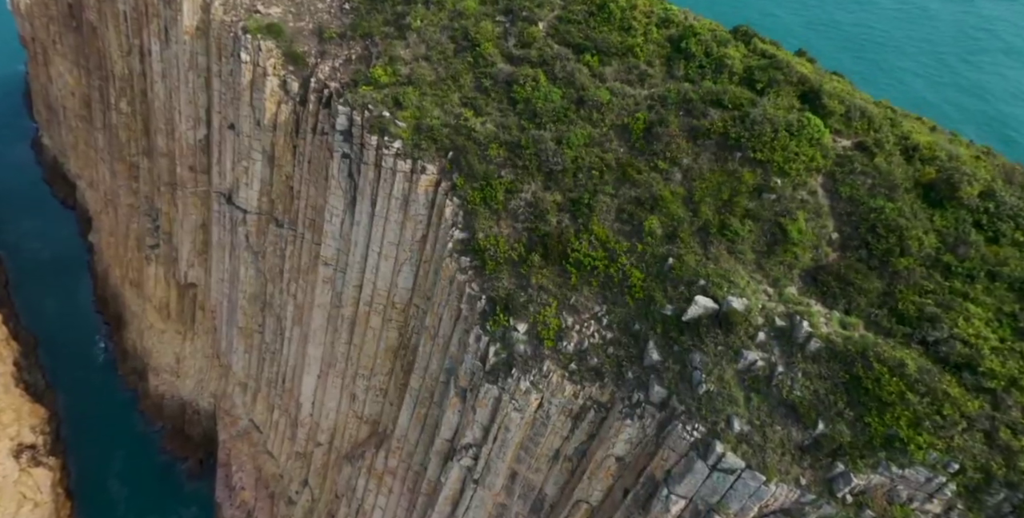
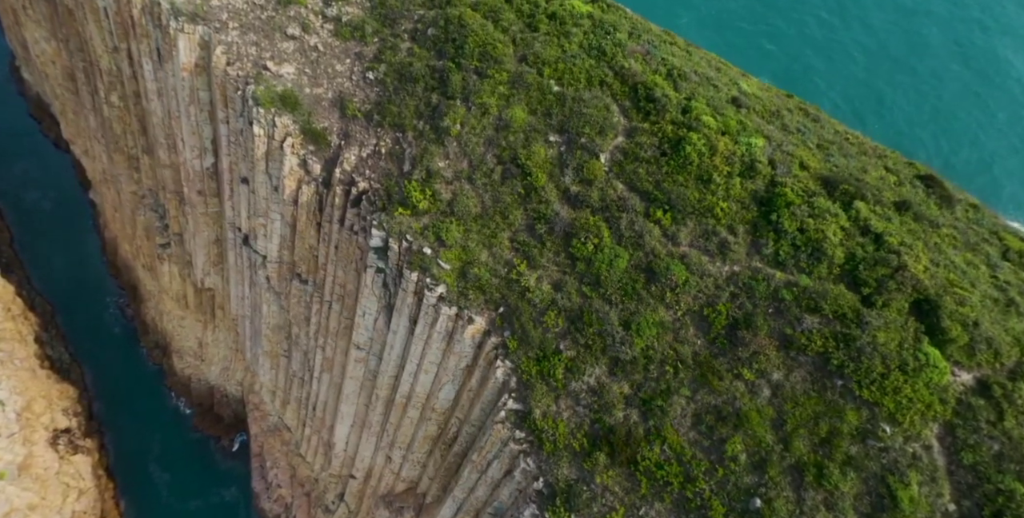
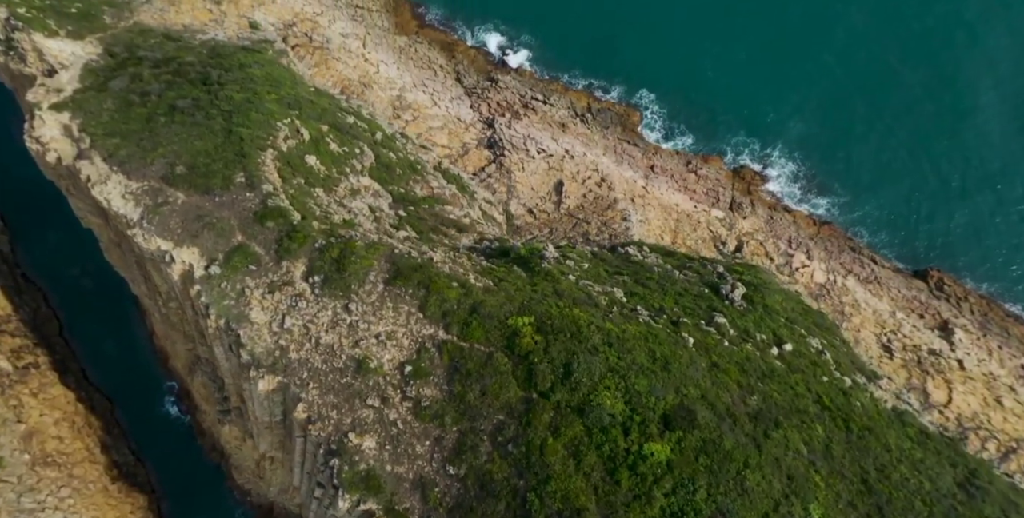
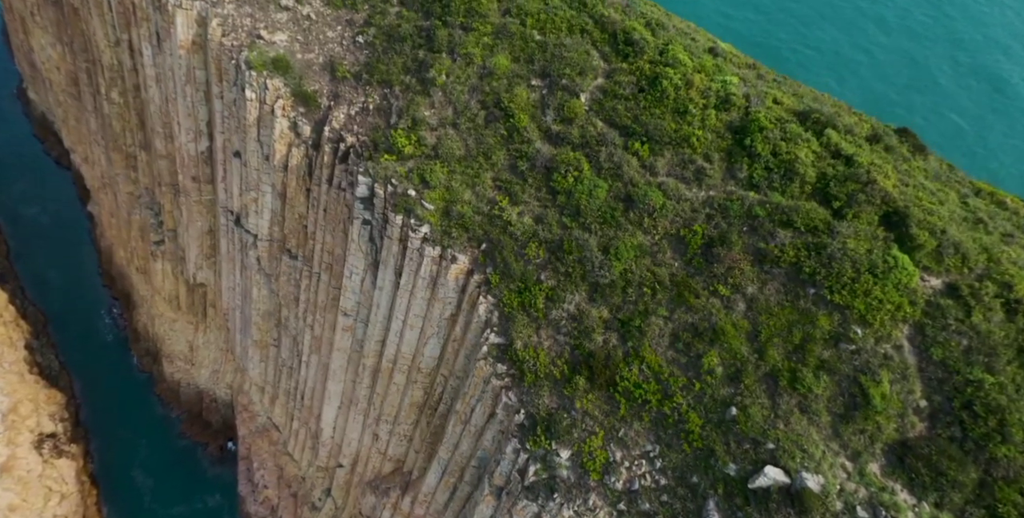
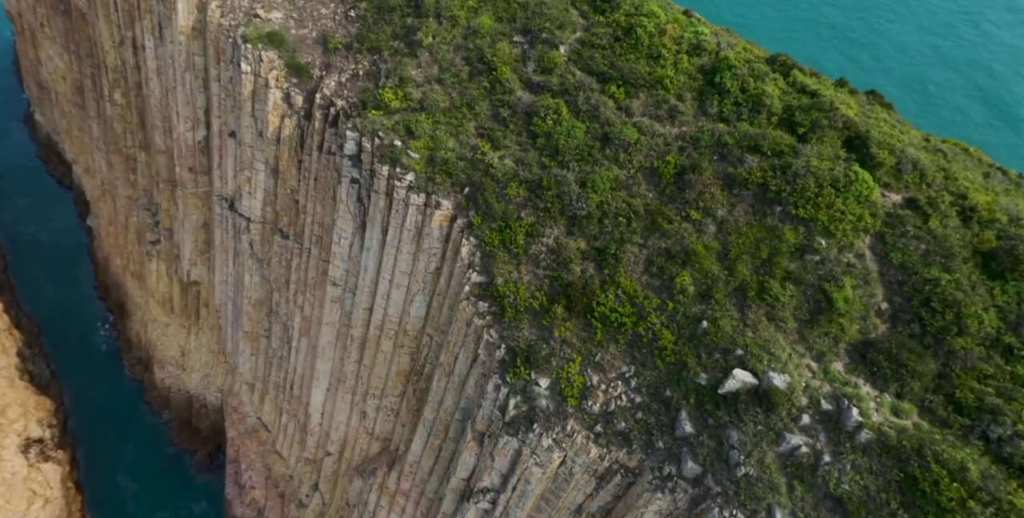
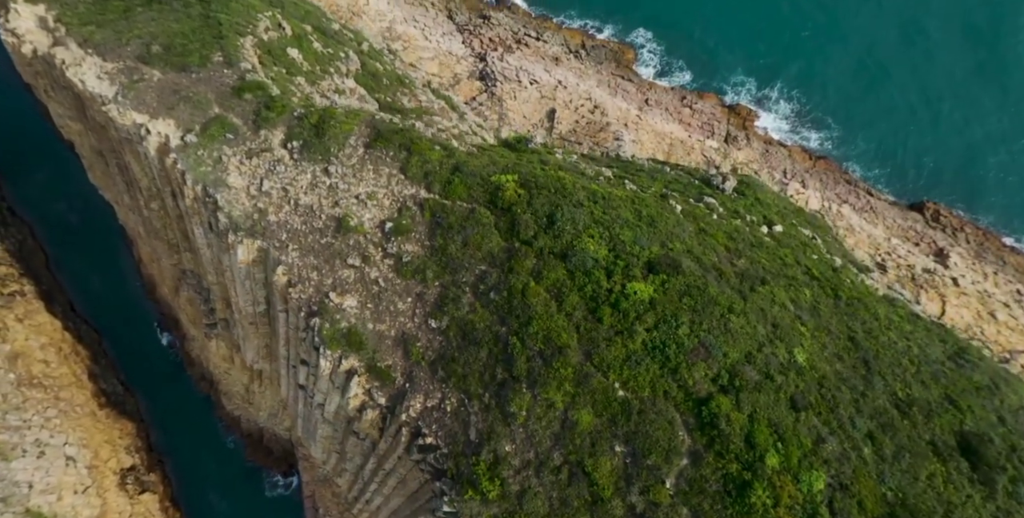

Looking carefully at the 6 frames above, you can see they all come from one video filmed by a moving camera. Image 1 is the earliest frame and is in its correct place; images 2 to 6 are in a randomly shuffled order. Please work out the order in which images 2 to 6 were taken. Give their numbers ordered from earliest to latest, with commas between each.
5, 4, 2, 6, 3
